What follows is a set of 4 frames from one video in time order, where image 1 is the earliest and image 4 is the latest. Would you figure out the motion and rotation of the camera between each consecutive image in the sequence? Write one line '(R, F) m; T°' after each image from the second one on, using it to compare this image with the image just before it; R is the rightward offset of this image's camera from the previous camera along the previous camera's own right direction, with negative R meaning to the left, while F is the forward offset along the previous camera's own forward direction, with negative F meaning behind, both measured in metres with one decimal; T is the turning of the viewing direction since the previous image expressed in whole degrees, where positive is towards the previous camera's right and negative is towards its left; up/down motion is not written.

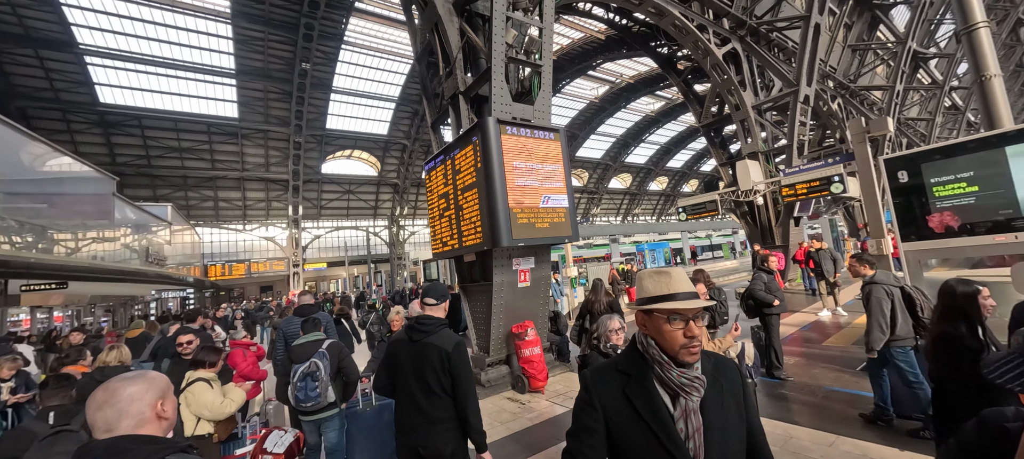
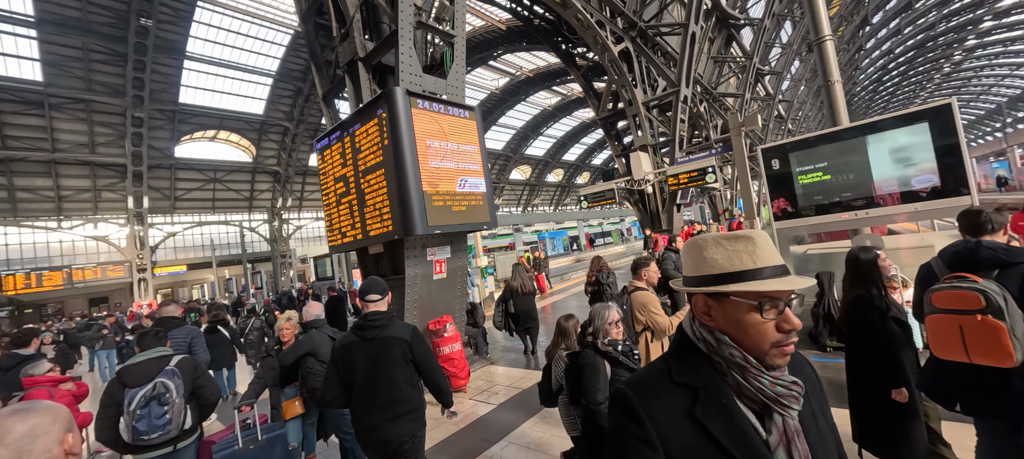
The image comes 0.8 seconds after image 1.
(-0.1, +0.3) m; +15°
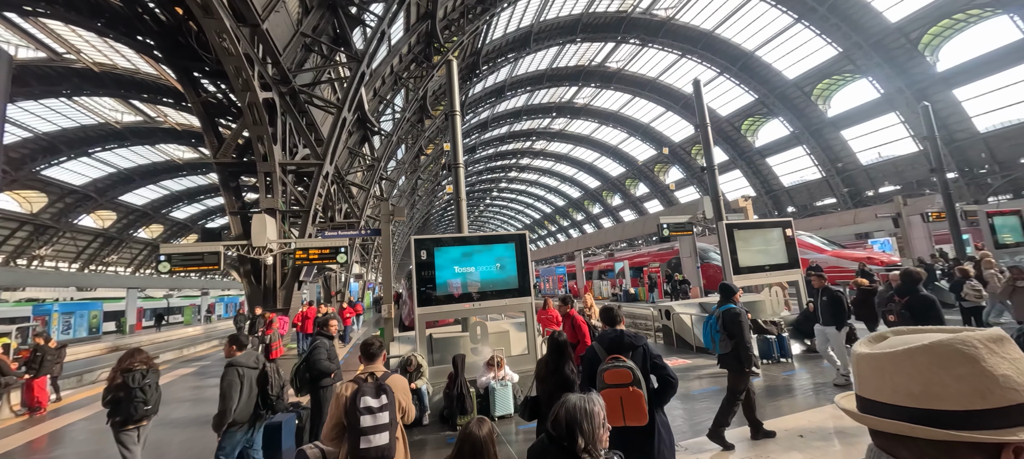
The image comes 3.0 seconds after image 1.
(-0.2, +0.7) m; +55°
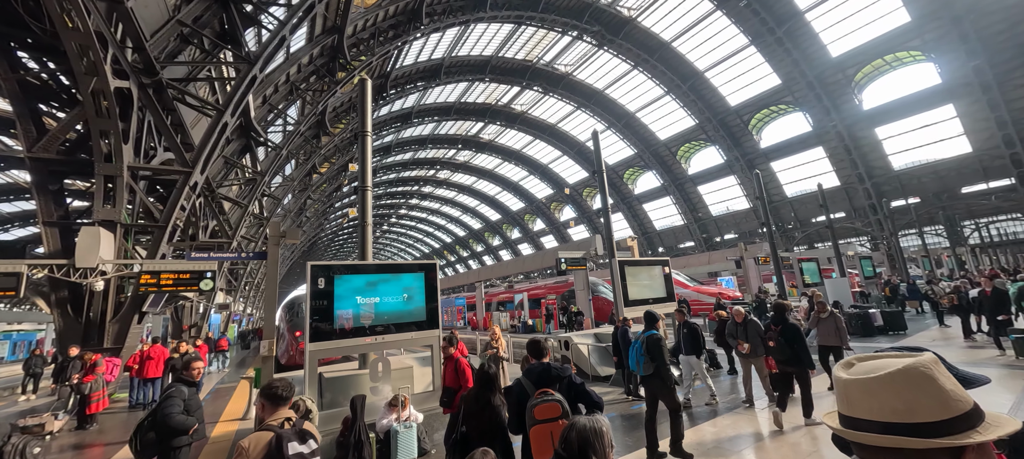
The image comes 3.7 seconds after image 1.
(-0.1, 0.0) m; +14°
